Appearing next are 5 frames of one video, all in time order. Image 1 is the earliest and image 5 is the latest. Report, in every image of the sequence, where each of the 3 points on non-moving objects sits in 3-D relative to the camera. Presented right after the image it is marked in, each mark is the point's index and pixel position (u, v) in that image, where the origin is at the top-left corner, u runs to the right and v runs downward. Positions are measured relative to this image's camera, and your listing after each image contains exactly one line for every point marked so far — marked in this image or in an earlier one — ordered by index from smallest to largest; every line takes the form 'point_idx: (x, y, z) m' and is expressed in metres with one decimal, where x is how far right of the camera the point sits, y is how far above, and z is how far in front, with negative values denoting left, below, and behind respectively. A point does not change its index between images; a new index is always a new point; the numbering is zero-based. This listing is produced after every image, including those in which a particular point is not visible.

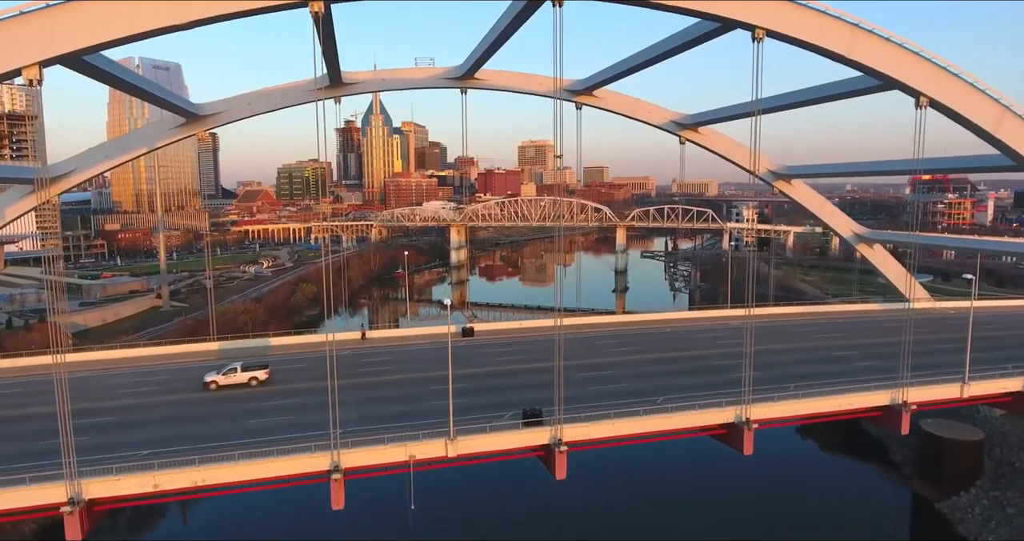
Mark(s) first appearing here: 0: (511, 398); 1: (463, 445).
0: (0.0, -2.9, +13.5) m
1: (-0.9, -3.2, +10.9) m
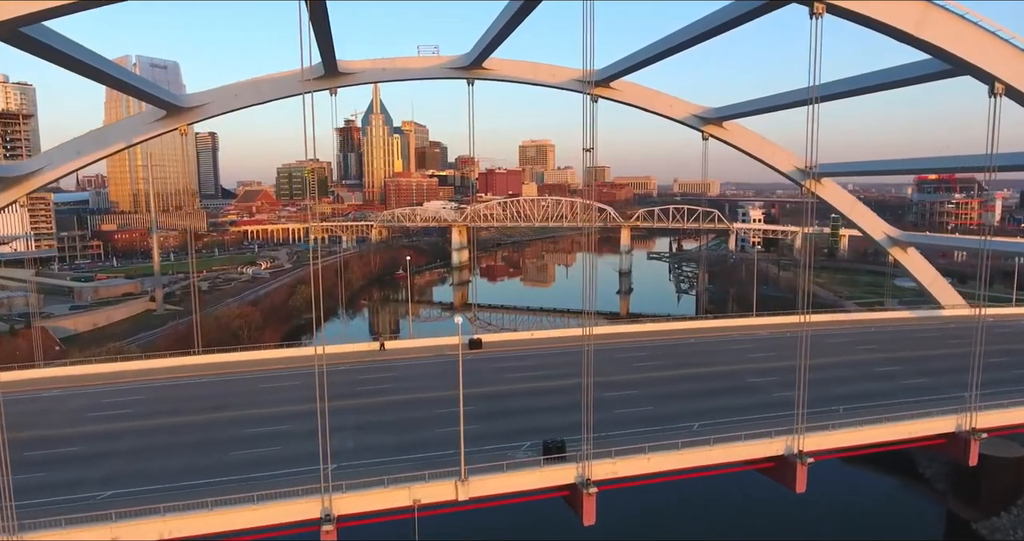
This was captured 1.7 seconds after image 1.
0: (+0.3, -3.1, +12.0) m
1: (-0.6, -3.4, +9.4) m
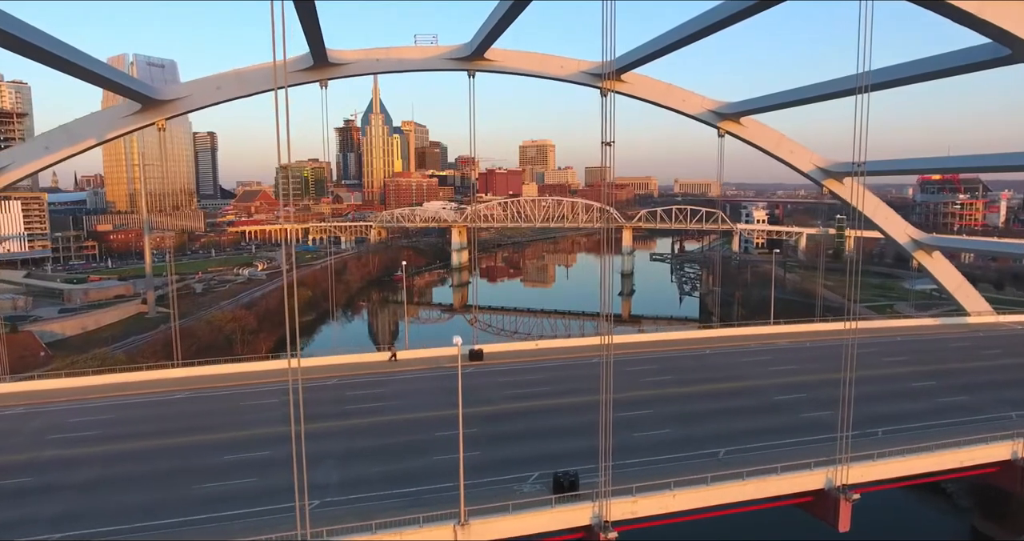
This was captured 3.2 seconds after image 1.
0: (+0.4, -3.2, +10.8) m
1: (-0.5, -3.6, +8.1) m
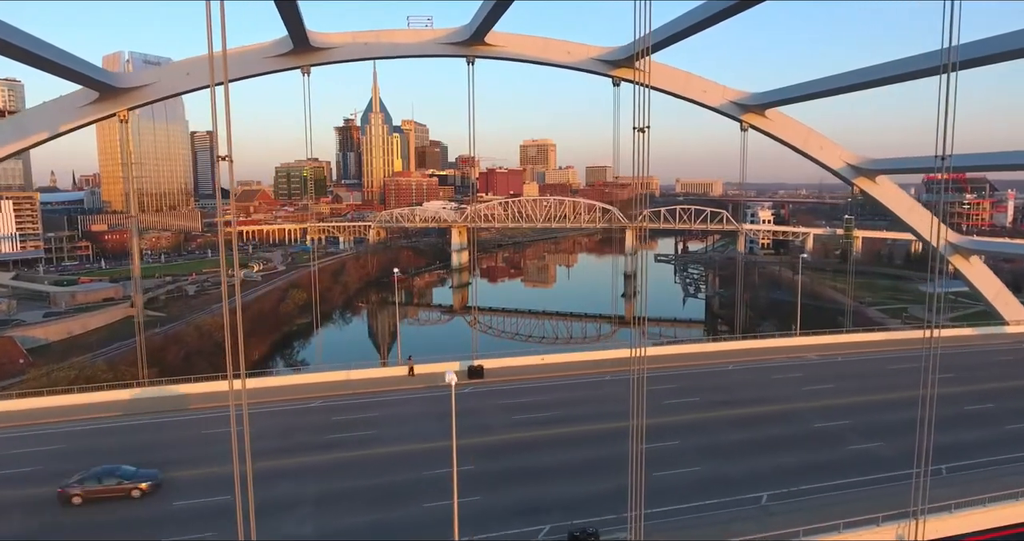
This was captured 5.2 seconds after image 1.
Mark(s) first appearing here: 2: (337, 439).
0: (+0.5, -3.4, +9.2) m
1: (-0.4, -3.7, +6.5) m
2: (-3.3, -3.2, +11.3) m
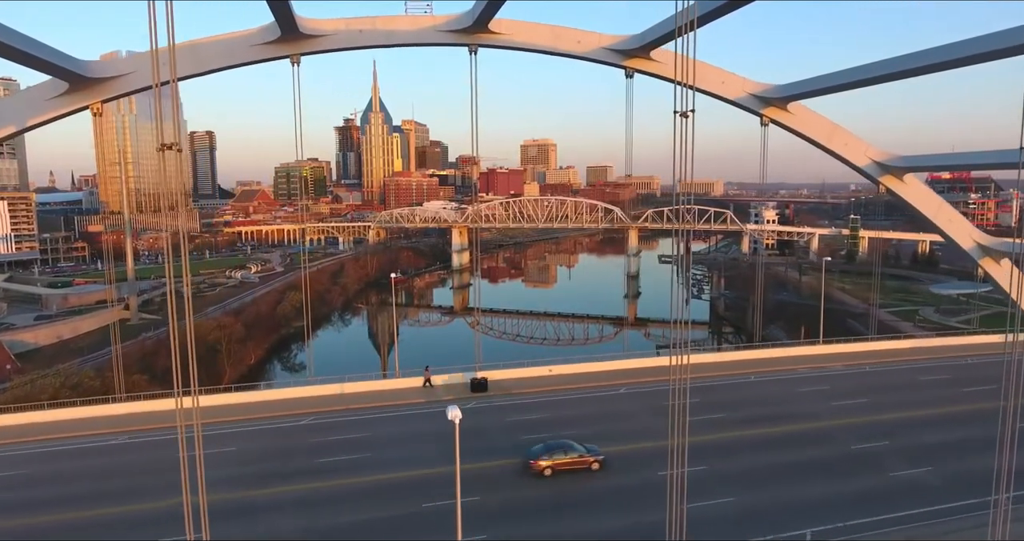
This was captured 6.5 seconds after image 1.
0: (+0.6, -3.6, +8.1) m
1: (-0.2, -3.9, +5.5) m
2: (-3.2, -3.3, +10.3) m
